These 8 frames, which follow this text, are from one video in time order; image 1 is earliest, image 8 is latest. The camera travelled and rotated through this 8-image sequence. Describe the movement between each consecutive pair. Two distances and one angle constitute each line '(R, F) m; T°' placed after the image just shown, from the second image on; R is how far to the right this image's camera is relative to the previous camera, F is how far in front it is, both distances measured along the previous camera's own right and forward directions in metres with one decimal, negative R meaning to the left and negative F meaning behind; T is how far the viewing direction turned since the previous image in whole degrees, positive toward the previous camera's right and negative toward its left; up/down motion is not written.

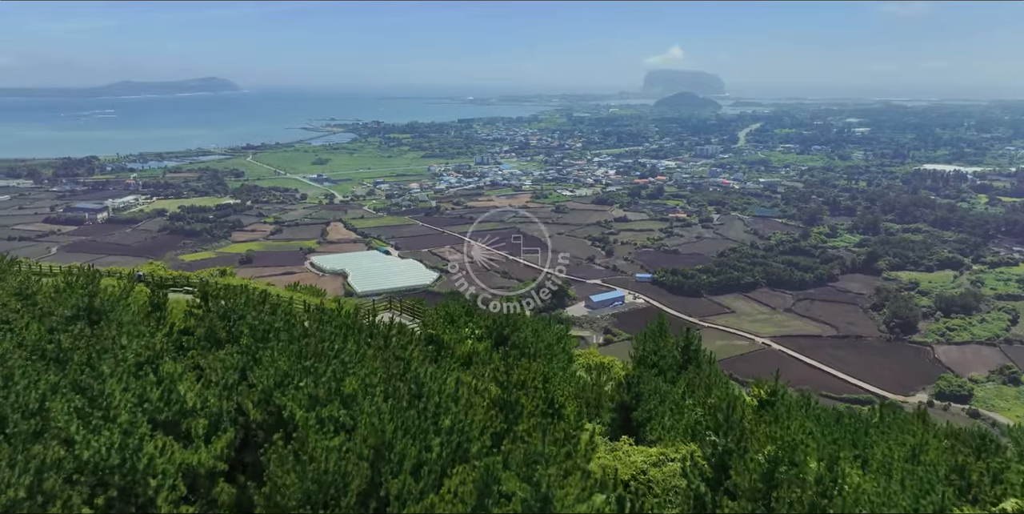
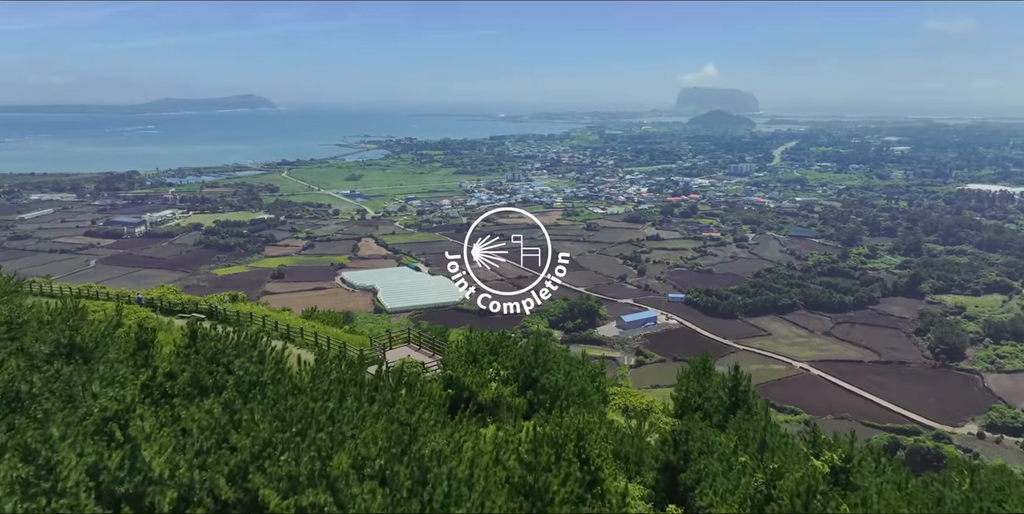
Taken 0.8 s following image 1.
(0.0, +0.3) m; -2°
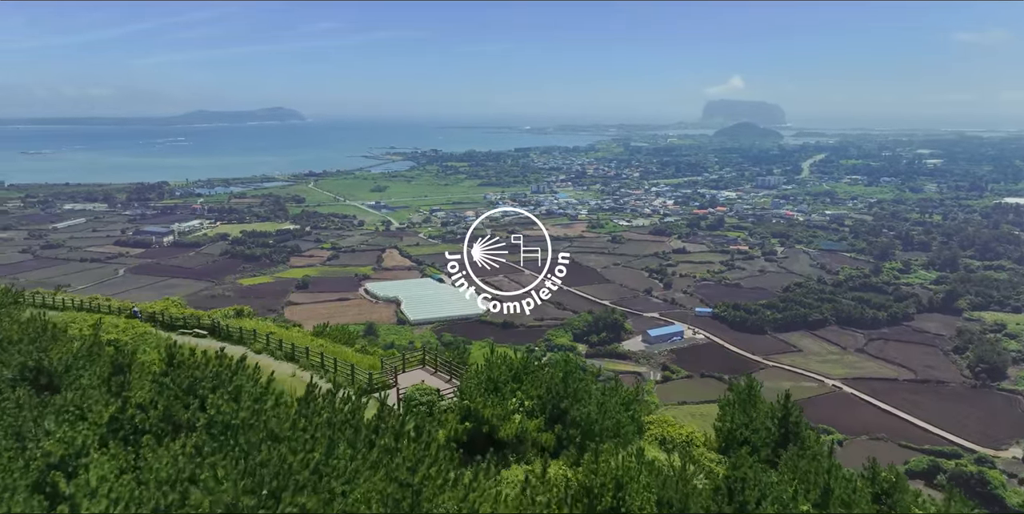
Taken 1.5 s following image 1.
(0.0, +0.3) m; -2°
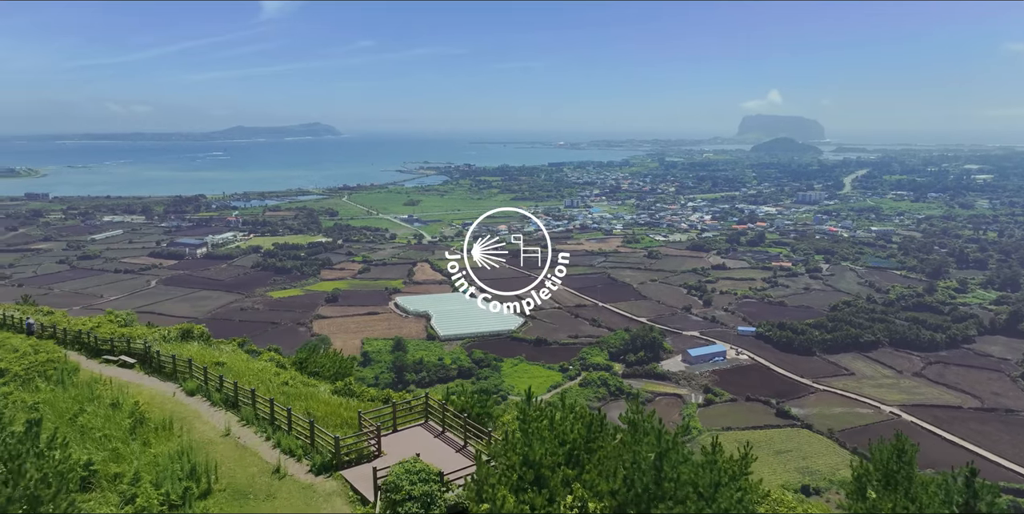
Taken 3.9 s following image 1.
(0.0, +1.1) m; -3°
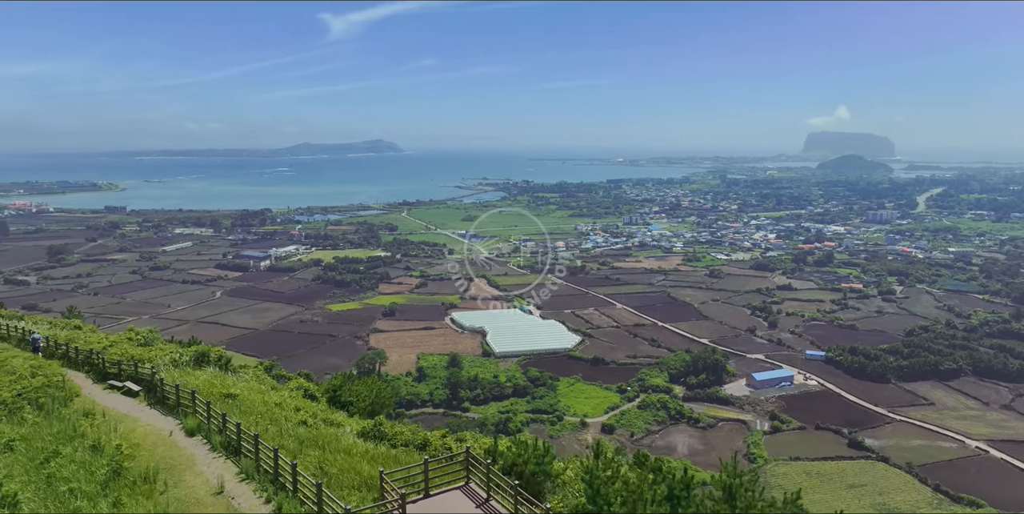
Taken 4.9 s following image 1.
(0.0, +0.5) m; -5°
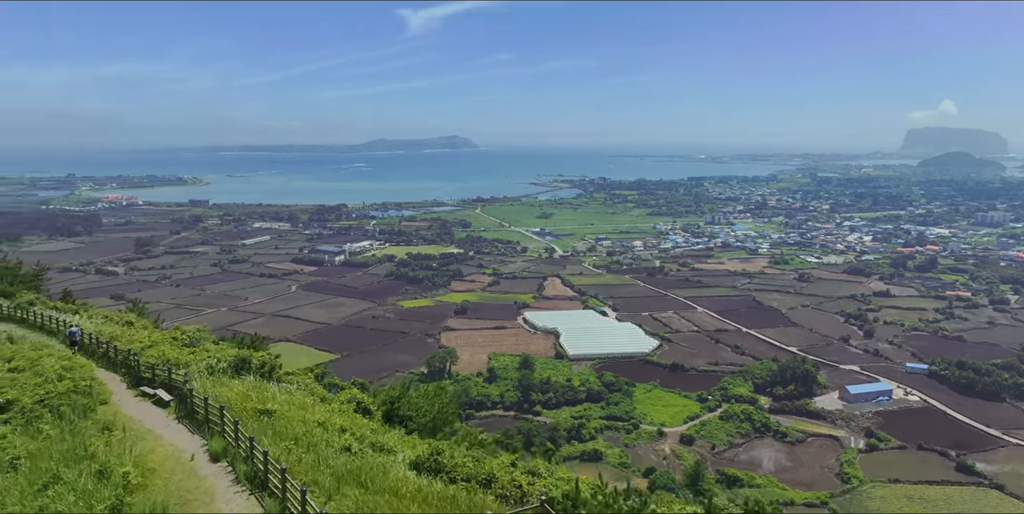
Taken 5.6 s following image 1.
(-0.1, +1.1) m; -6°
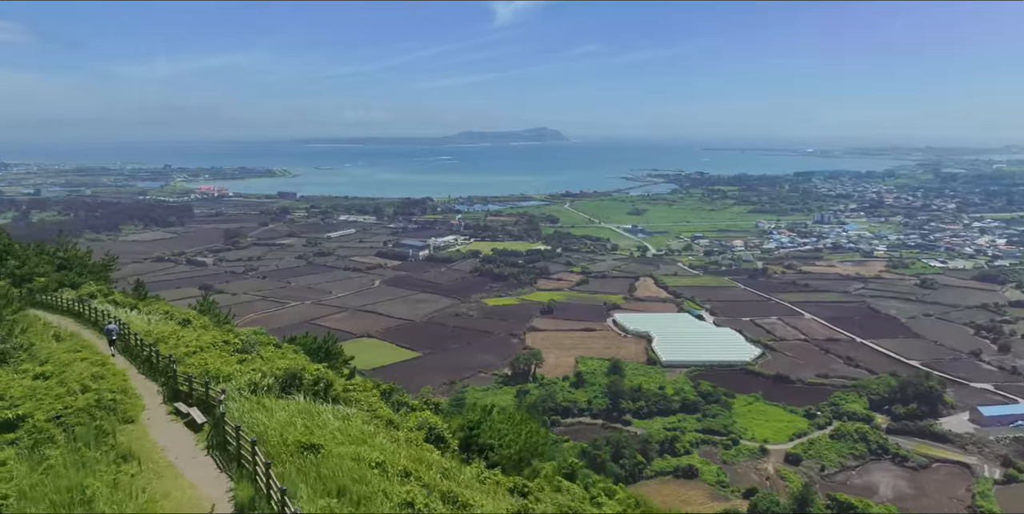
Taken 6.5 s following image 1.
(-0.2, +1.5) m; -7°
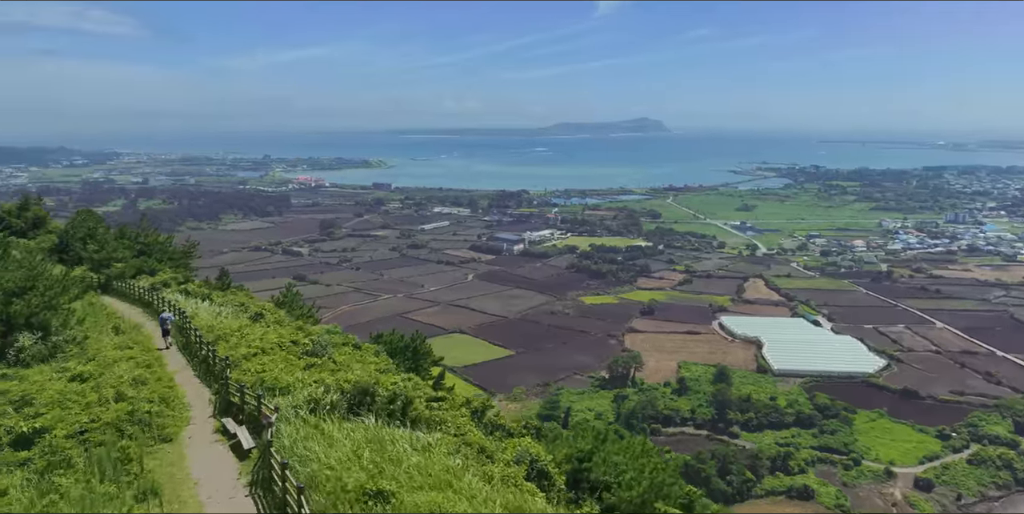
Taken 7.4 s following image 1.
(-0.3, +1.4) m; -7°
